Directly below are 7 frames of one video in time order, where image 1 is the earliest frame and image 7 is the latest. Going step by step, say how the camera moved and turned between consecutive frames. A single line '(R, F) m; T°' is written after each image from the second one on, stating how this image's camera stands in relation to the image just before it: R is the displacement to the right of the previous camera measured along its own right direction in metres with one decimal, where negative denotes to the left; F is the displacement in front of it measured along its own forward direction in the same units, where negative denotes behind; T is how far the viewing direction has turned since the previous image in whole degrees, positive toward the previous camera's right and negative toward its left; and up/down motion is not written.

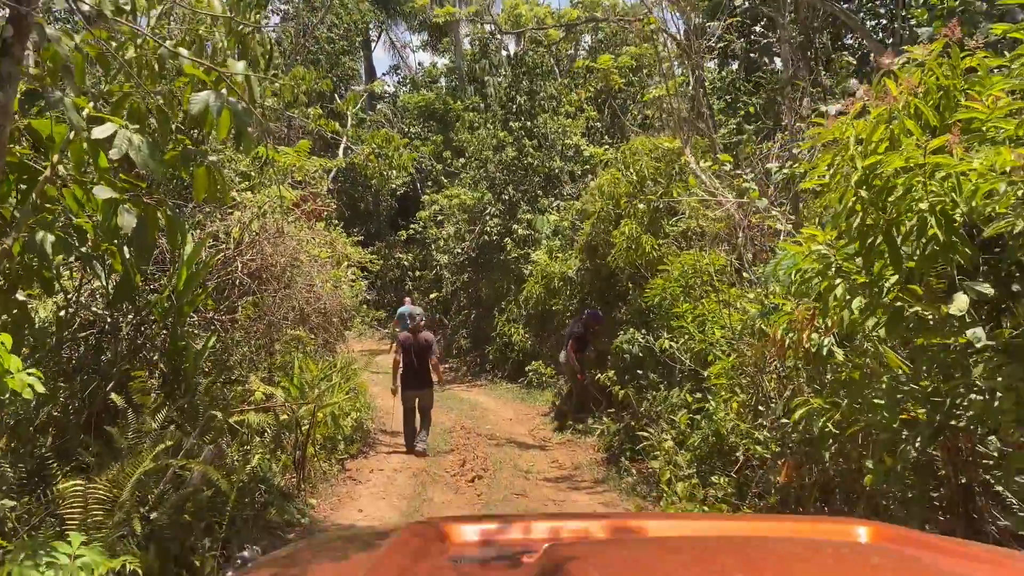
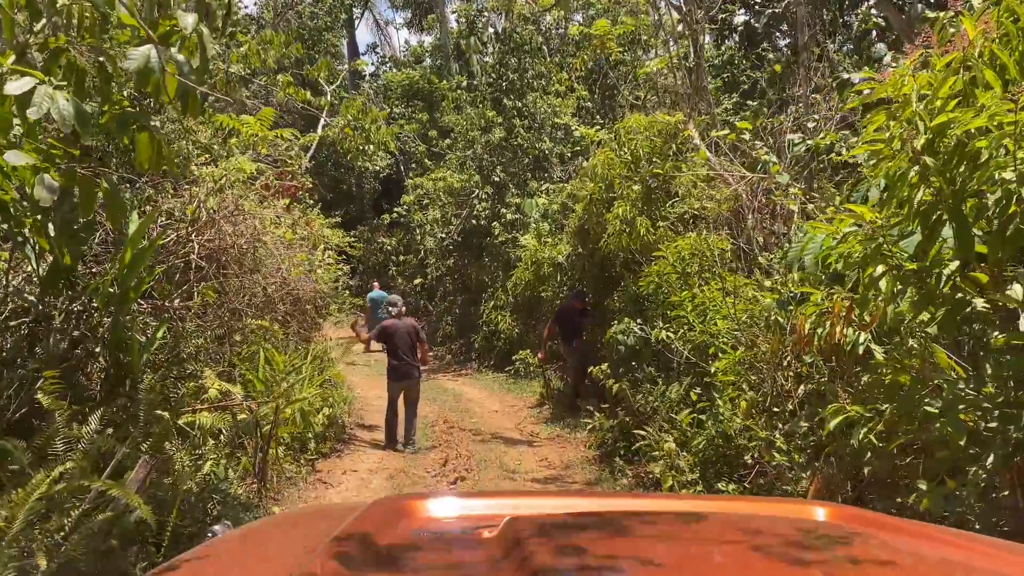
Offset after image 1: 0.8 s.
(0.0, +0.6) m; +1°
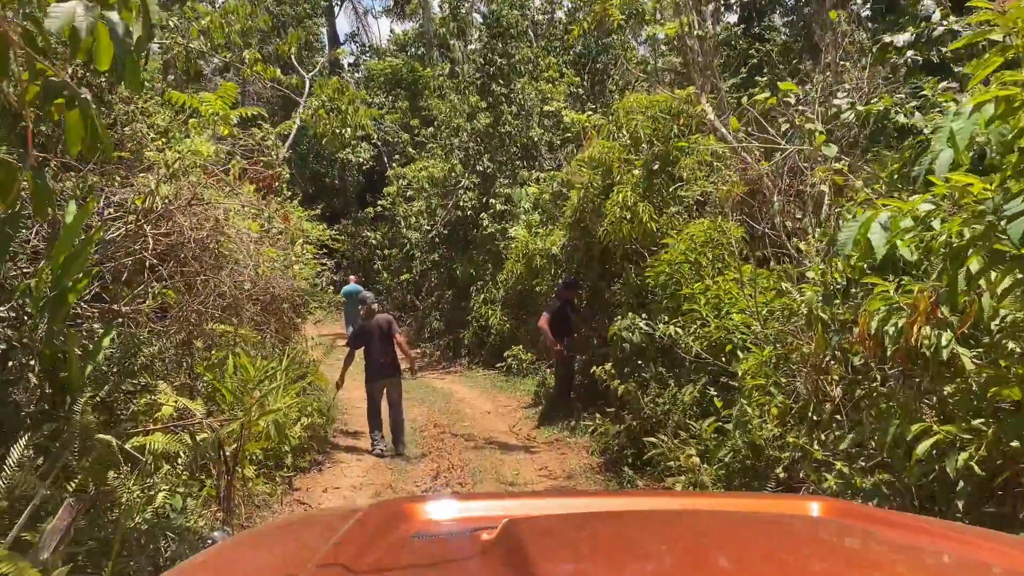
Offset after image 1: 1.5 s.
(-0.1, +0.7) m; +1°
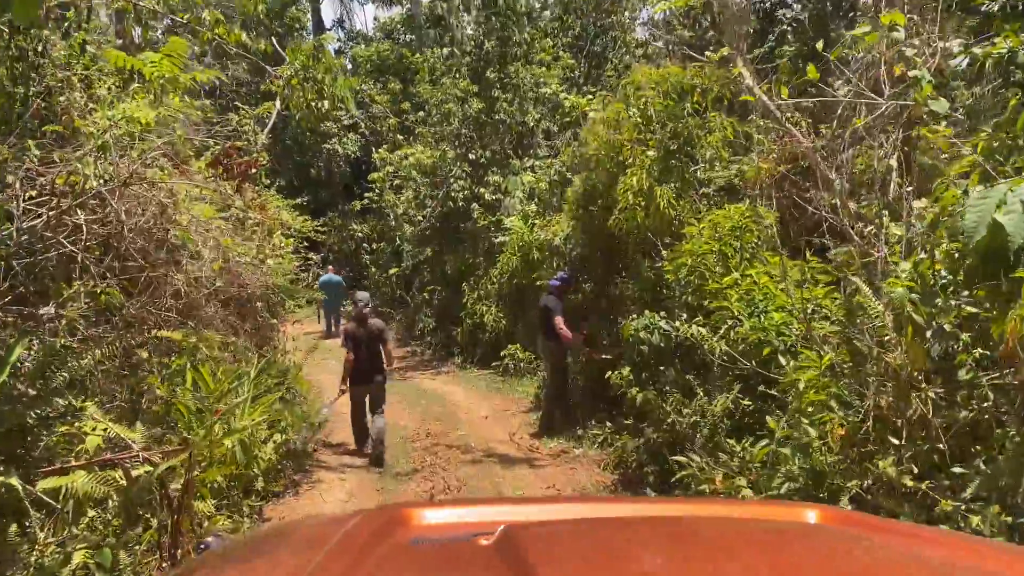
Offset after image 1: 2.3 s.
(-0.1, +0.9) m; +1°
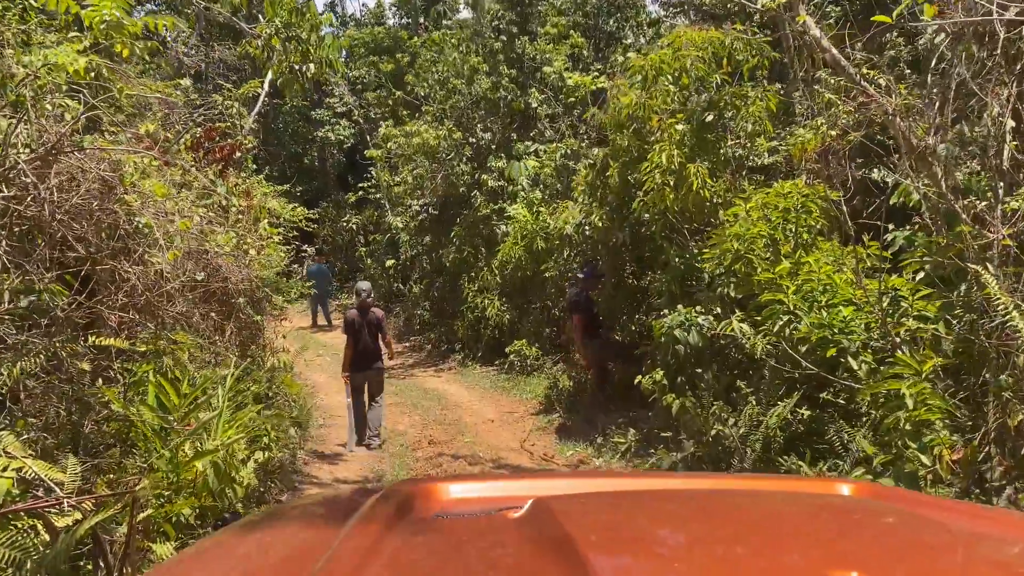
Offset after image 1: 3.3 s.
(-0.2, +0.8) m; 0°
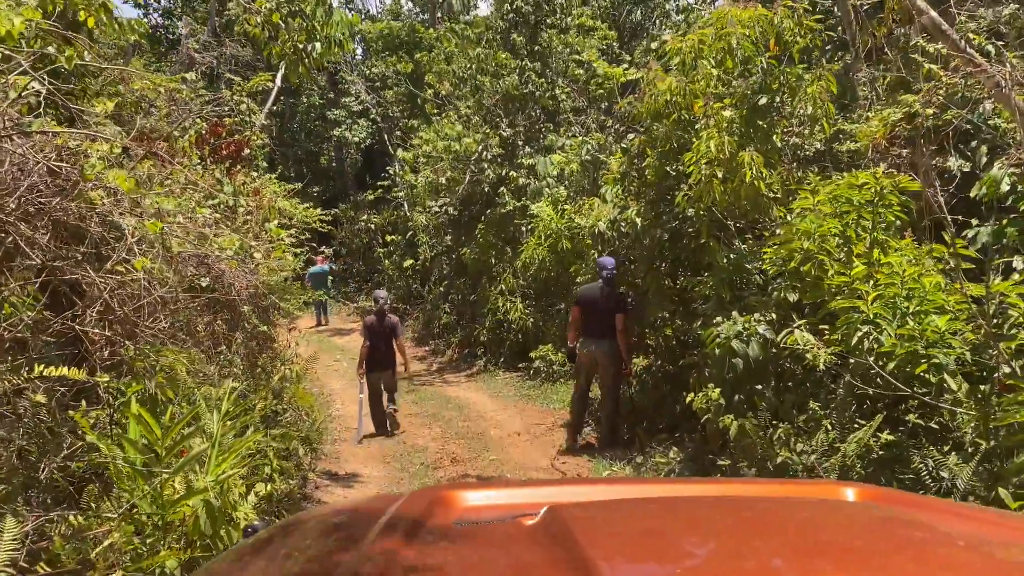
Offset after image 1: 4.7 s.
(-0.1, +0.6) m; -1°
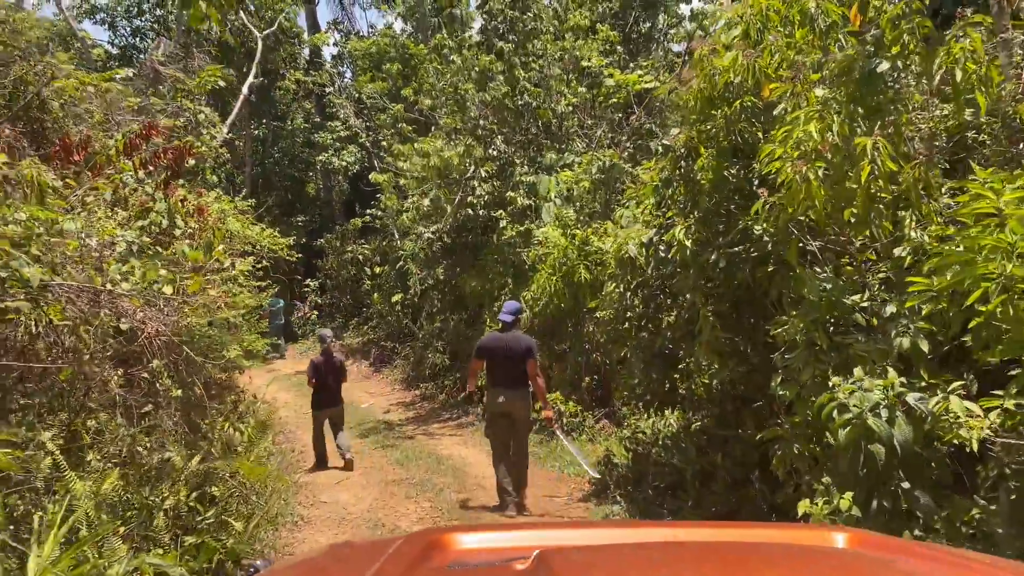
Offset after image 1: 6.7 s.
(-0.1, +1.7) m; 0°
